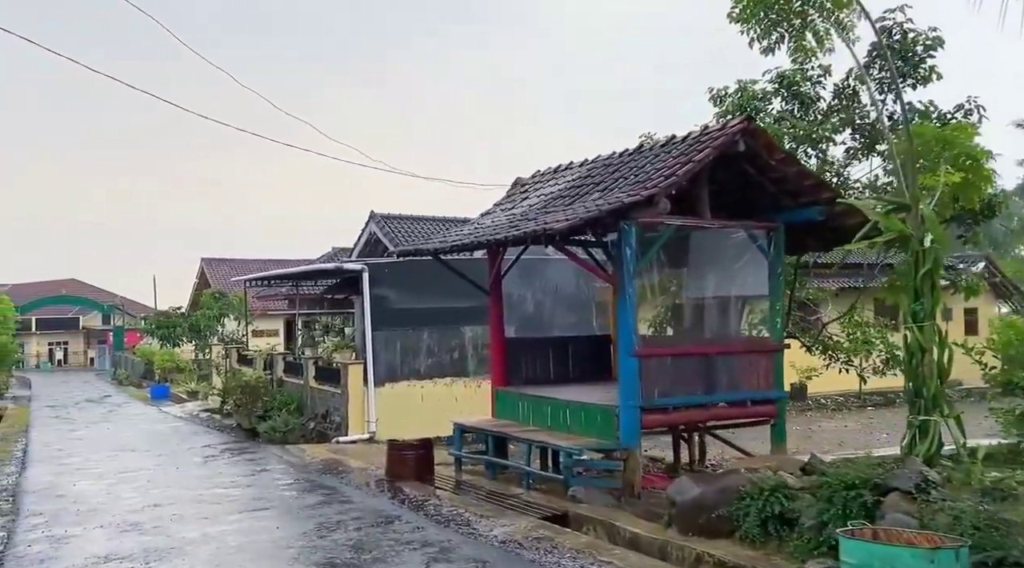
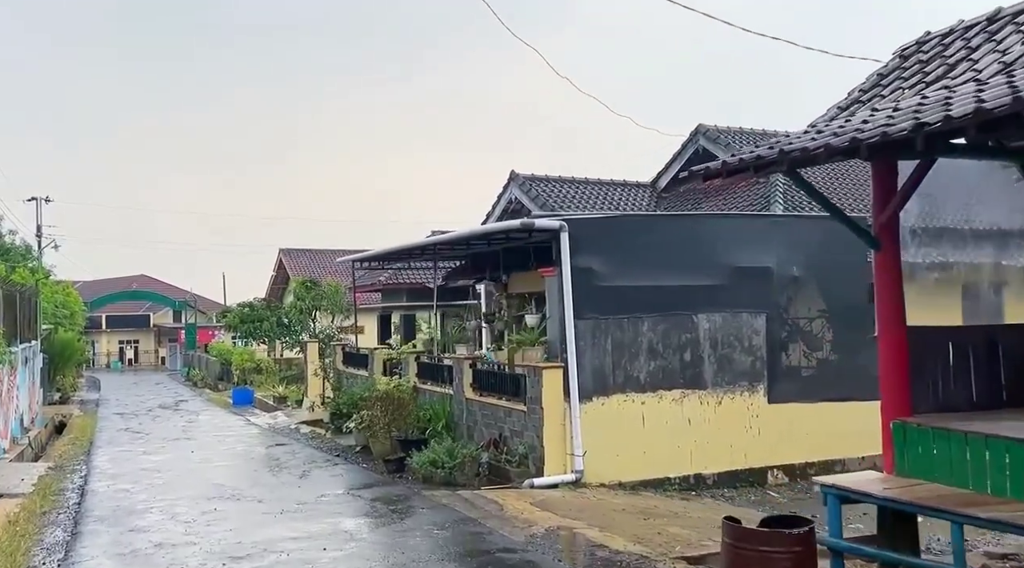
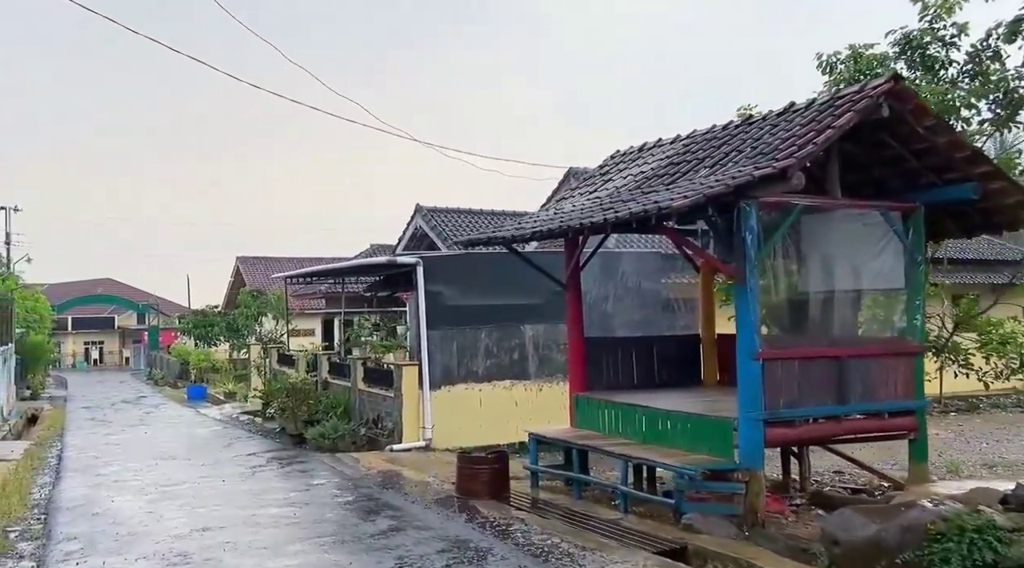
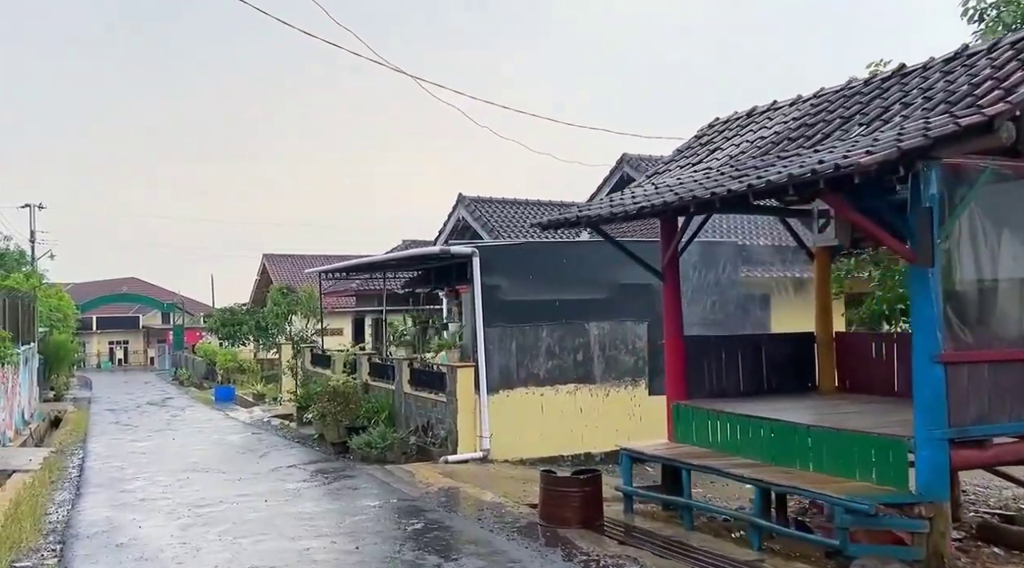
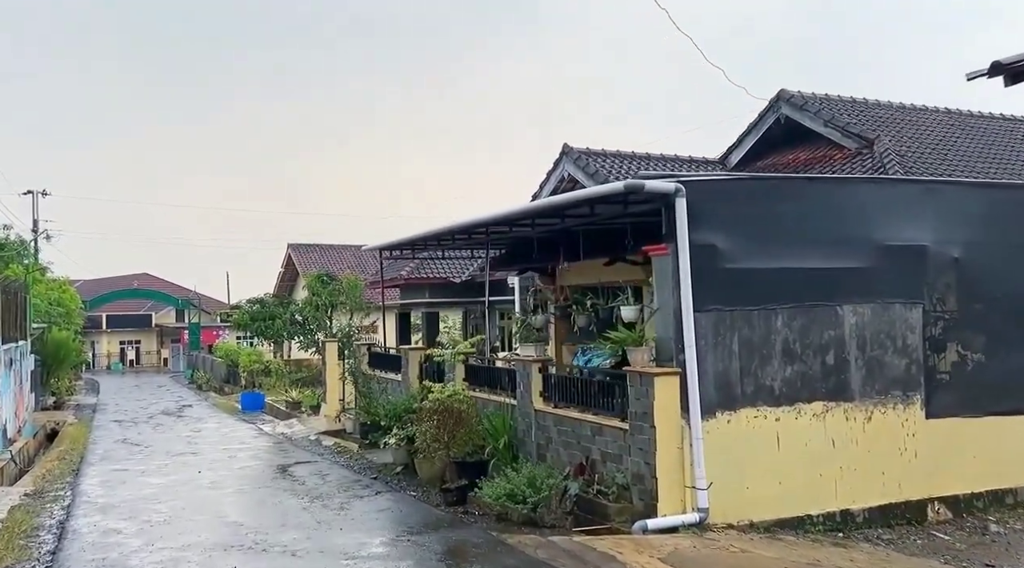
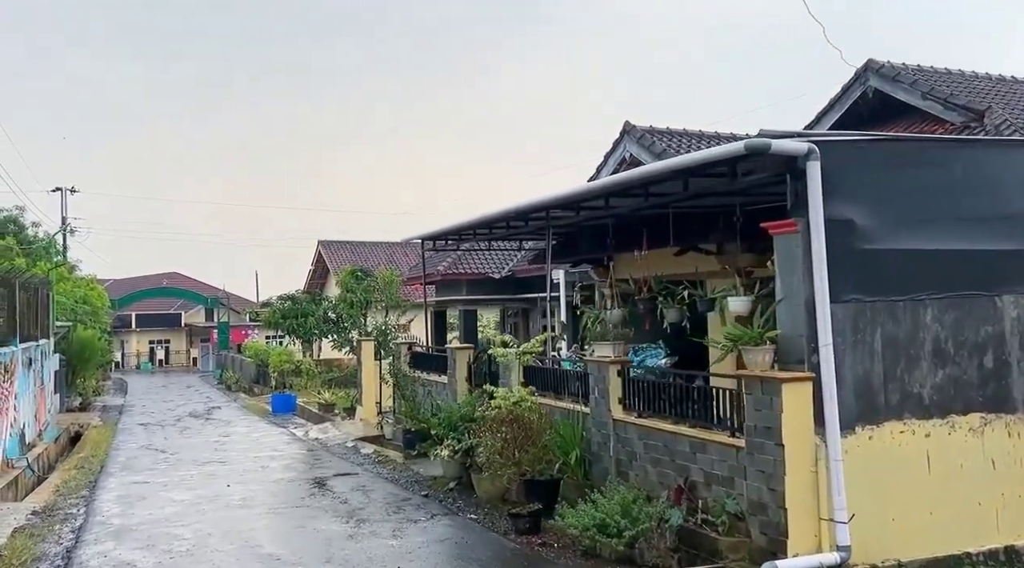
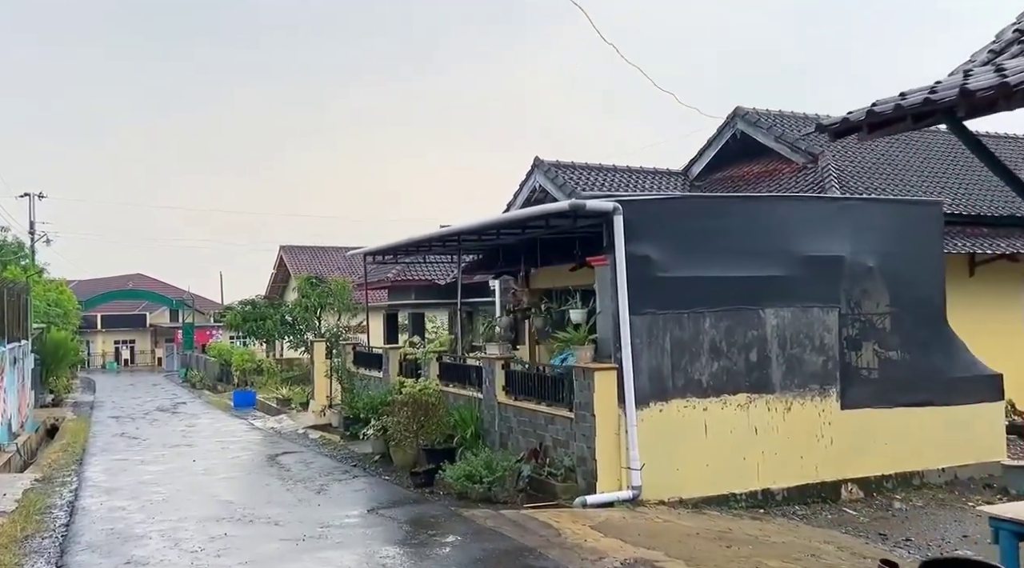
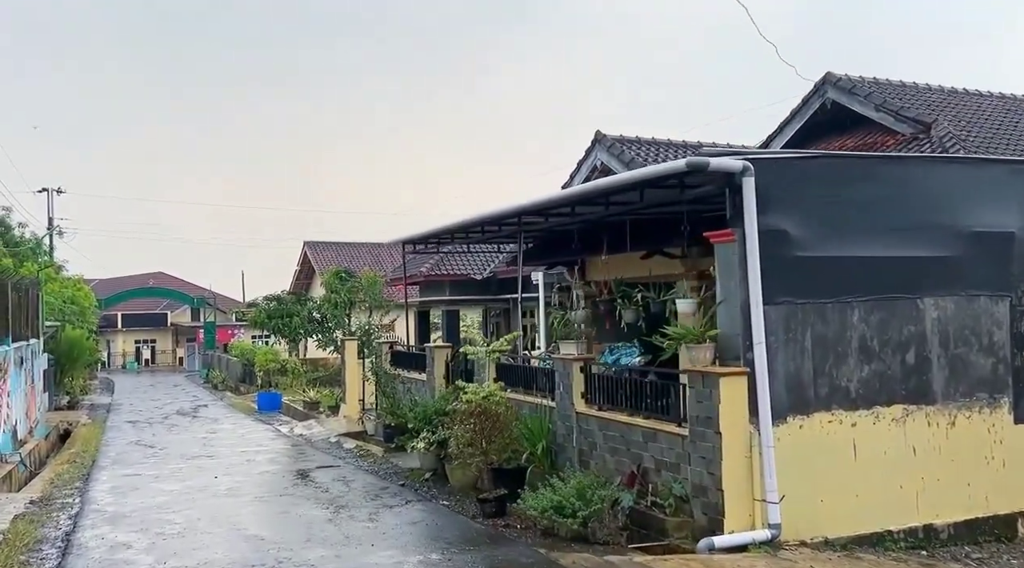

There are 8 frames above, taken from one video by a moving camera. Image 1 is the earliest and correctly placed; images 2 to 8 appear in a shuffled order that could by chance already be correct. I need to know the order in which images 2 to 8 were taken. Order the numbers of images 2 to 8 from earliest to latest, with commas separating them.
3, 4, 2, 7, 5, 8, 6
